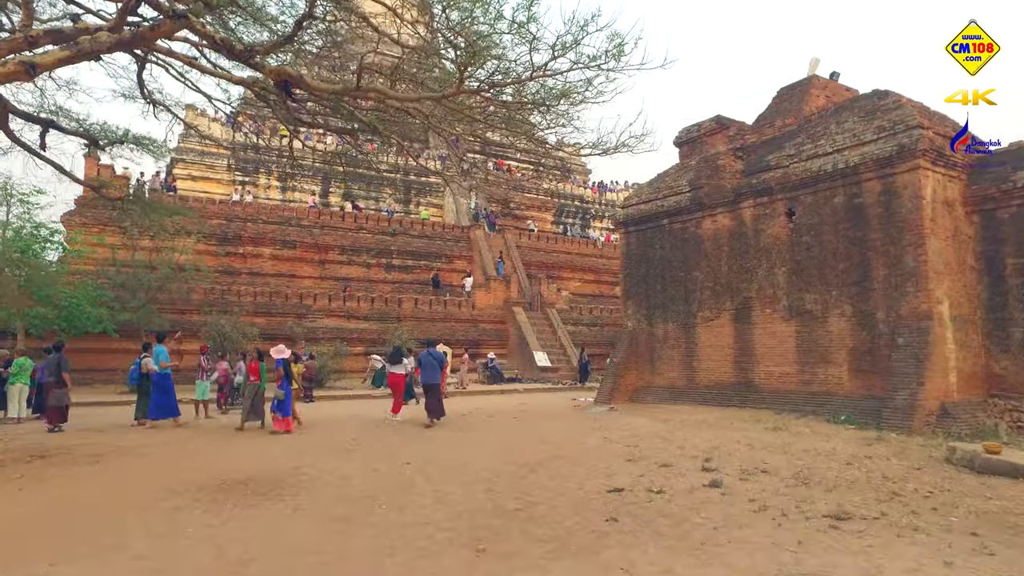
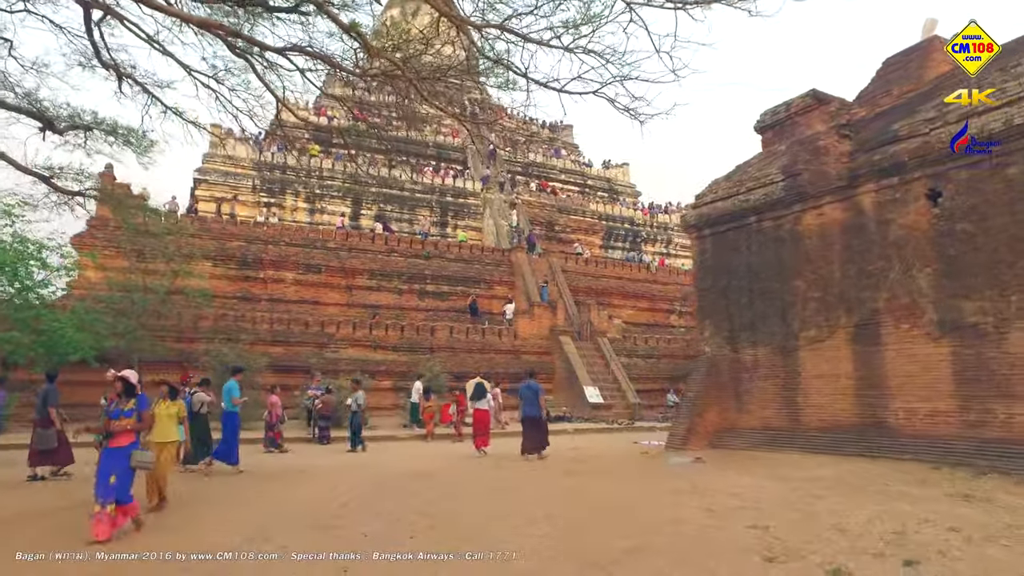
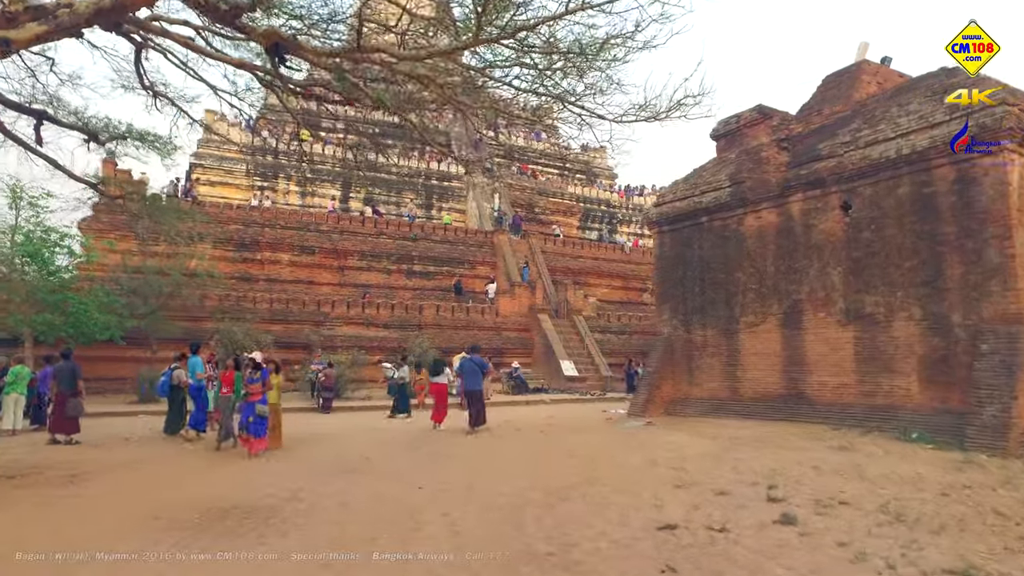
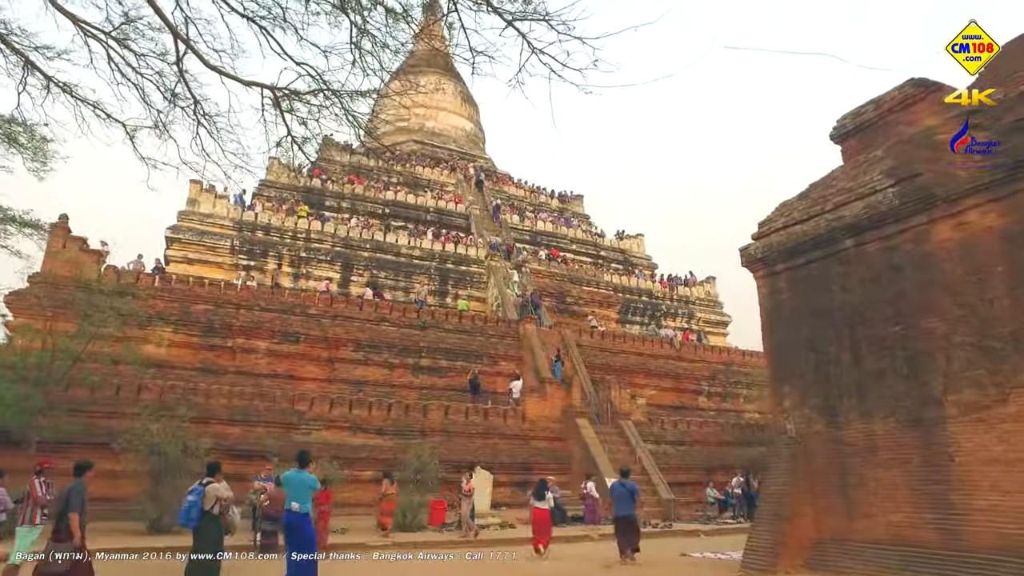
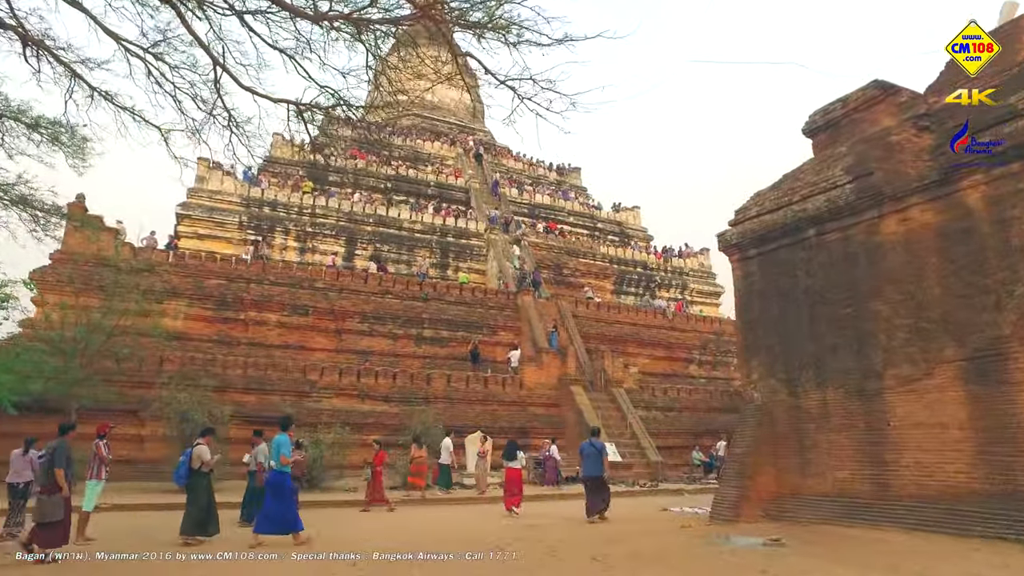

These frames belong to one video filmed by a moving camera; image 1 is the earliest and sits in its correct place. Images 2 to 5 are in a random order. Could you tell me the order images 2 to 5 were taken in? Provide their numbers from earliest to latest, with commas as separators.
3, 2, 5, 4
